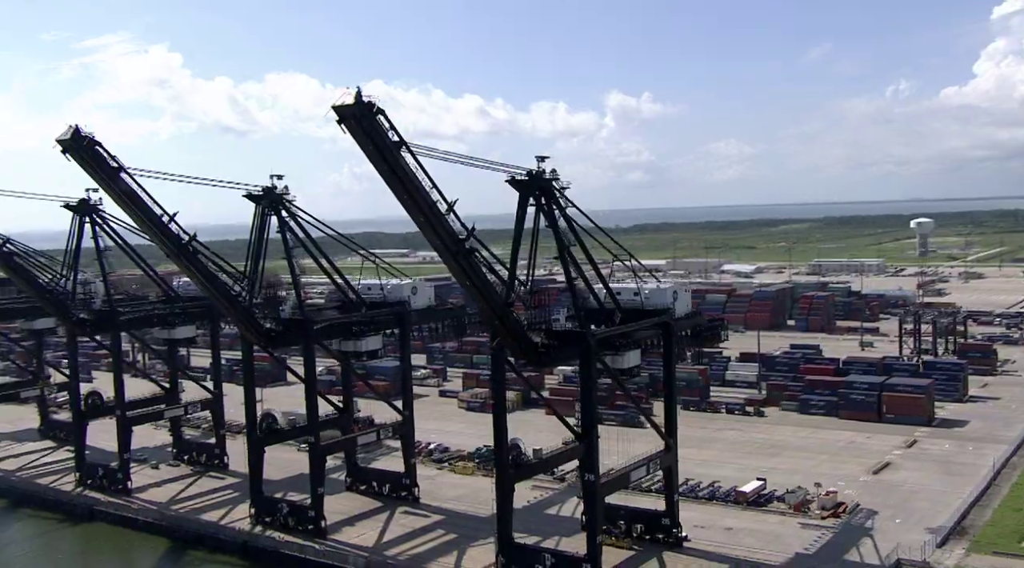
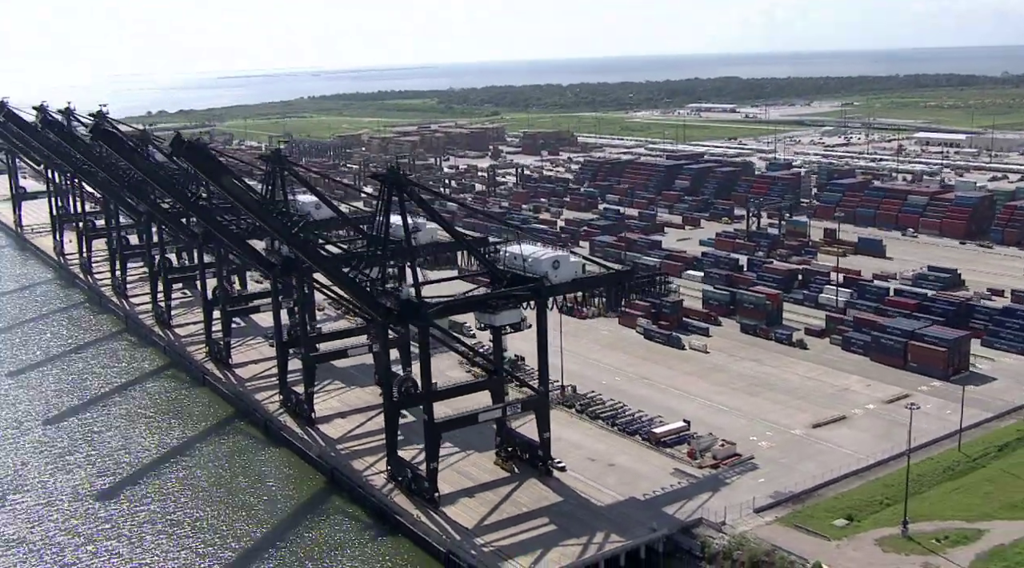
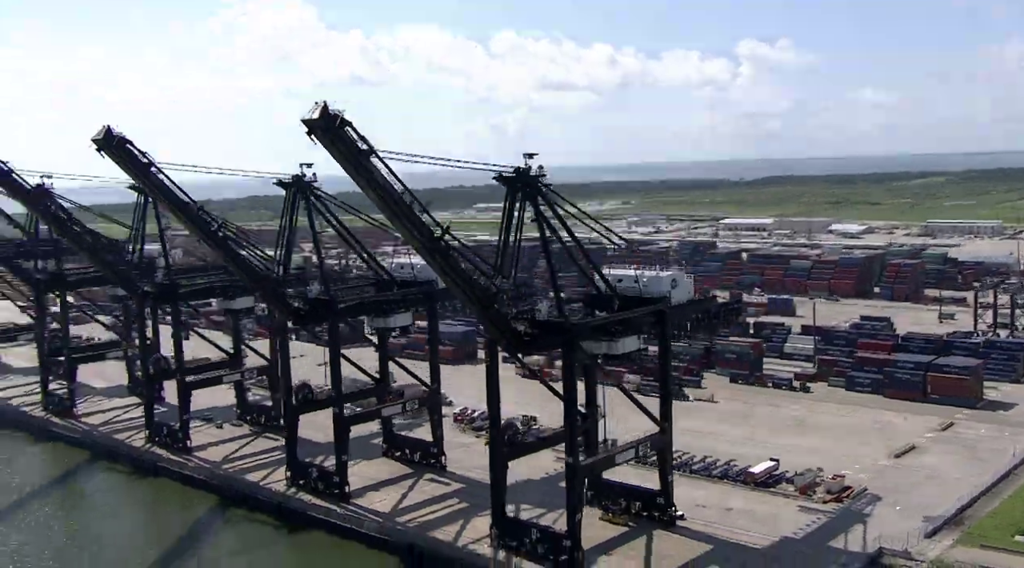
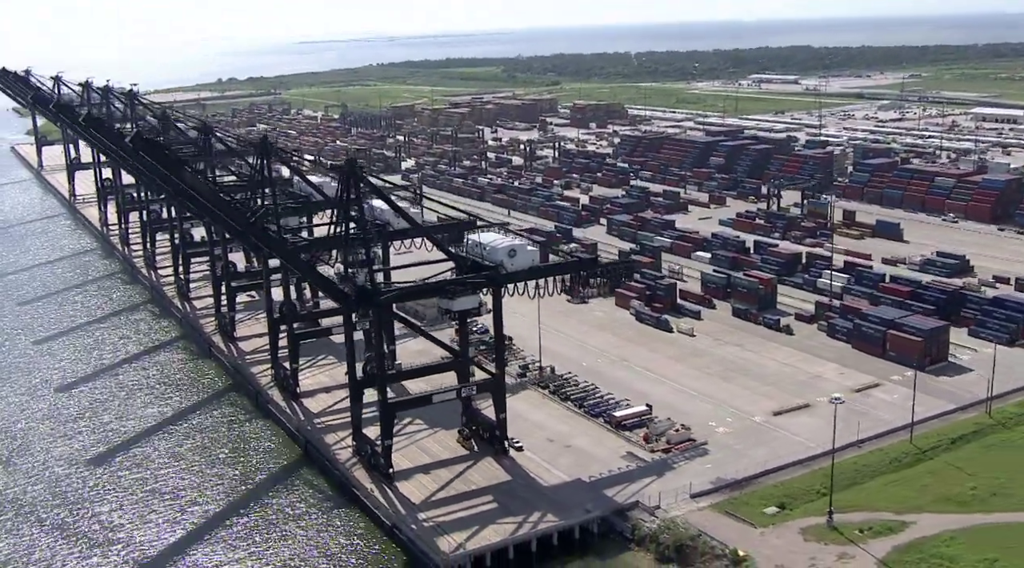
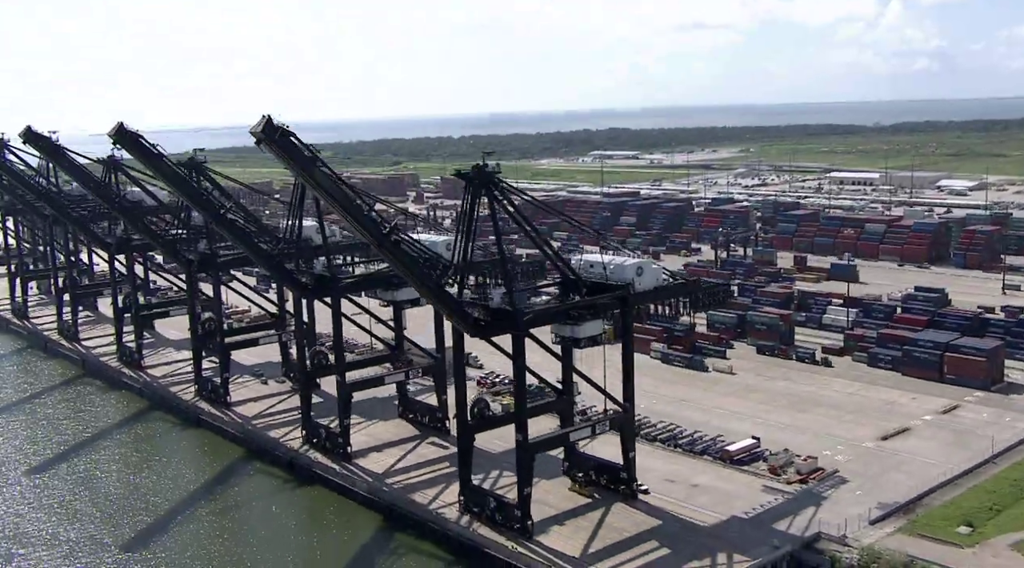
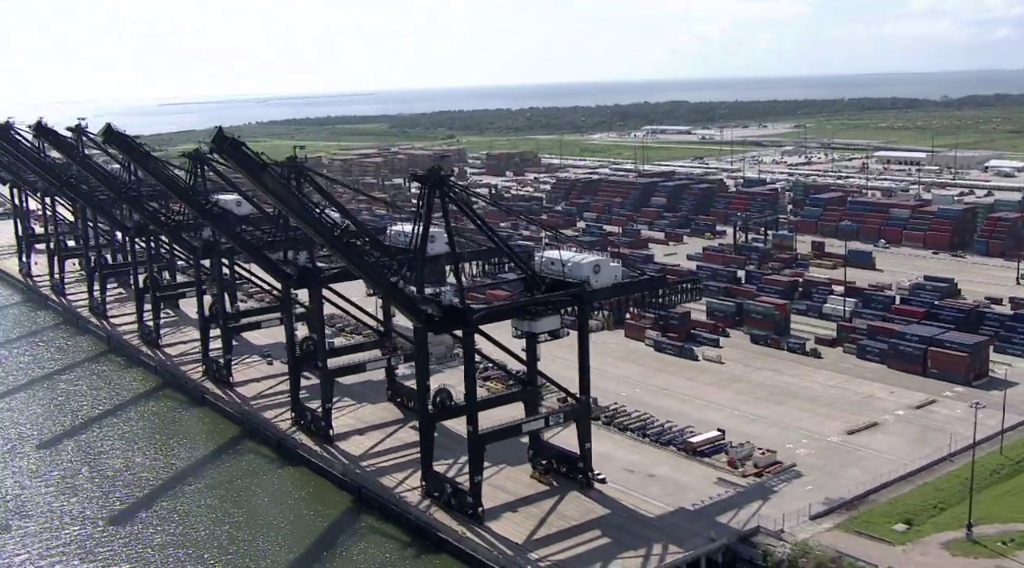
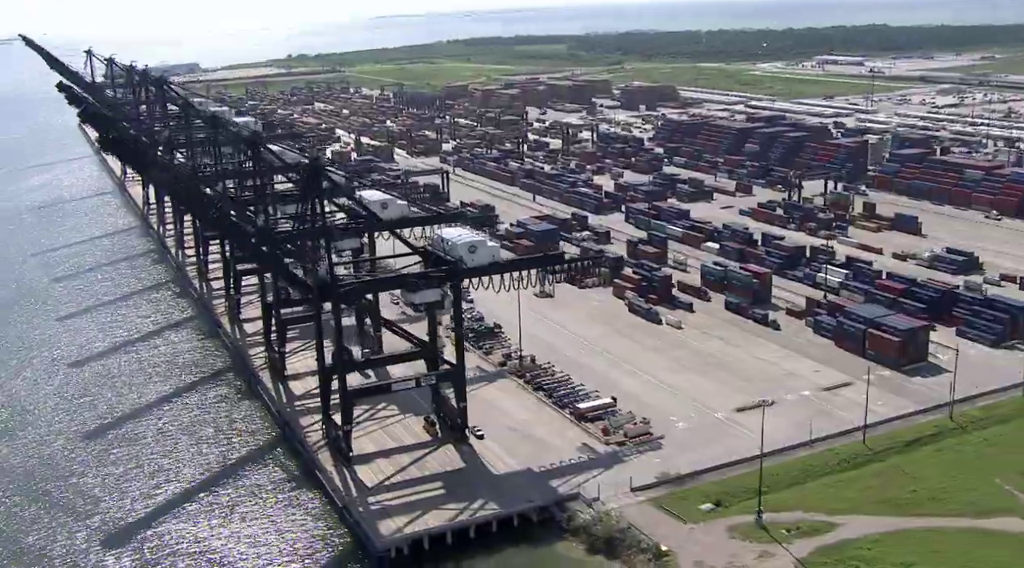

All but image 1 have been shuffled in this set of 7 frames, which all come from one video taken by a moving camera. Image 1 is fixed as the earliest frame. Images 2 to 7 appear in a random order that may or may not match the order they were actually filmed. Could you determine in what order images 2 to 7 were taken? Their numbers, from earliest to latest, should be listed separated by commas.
3, 5, 6, 2, 4, 7
